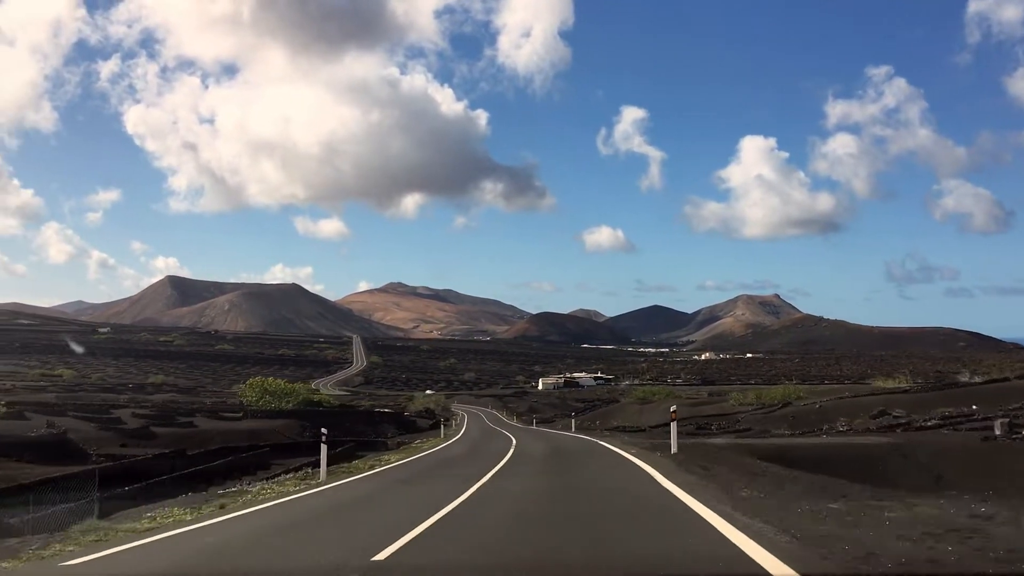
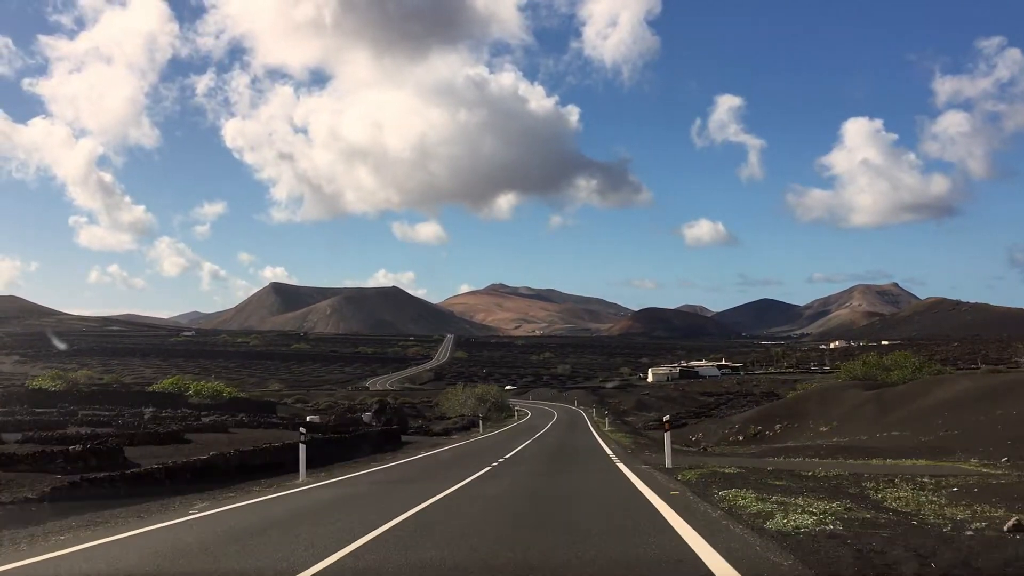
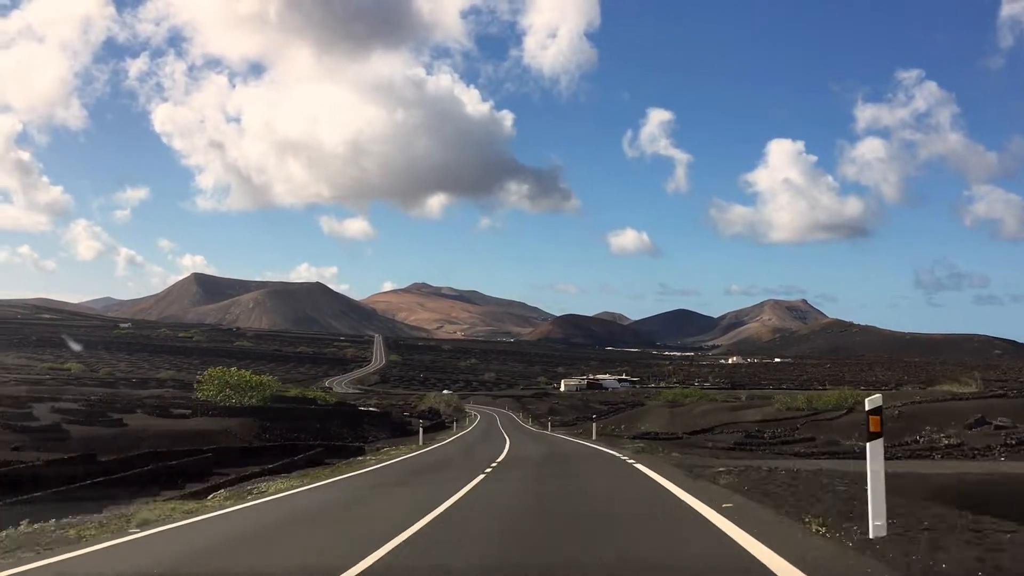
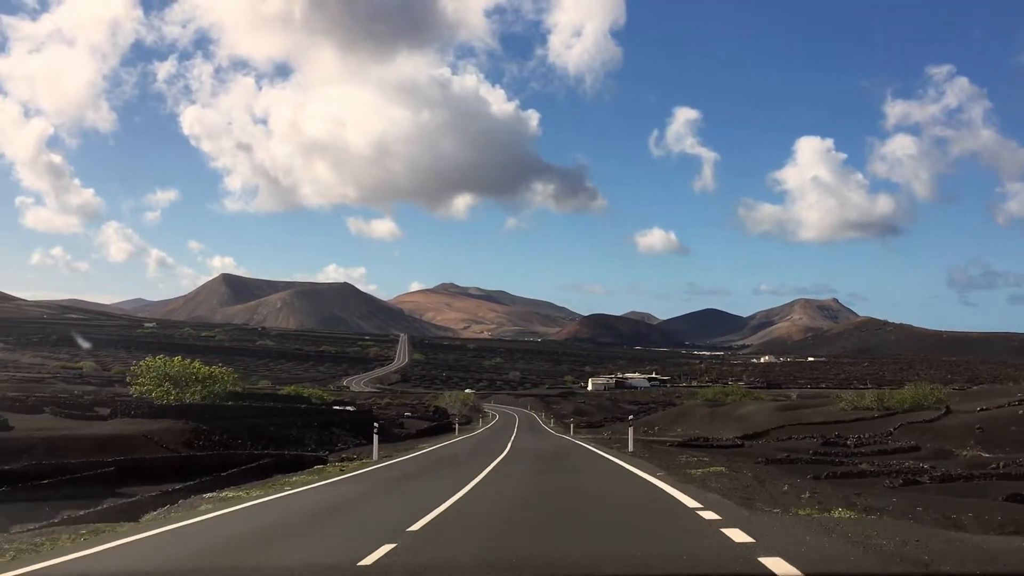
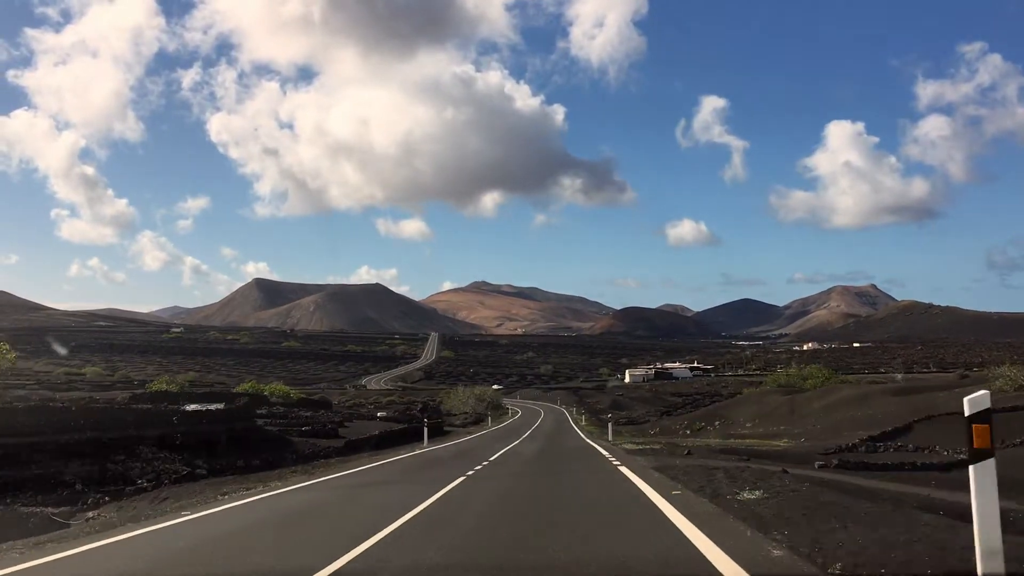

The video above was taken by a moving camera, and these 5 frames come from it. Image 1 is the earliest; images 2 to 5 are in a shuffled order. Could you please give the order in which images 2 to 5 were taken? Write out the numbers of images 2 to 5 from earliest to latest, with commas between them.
3, 4, 5, 2
